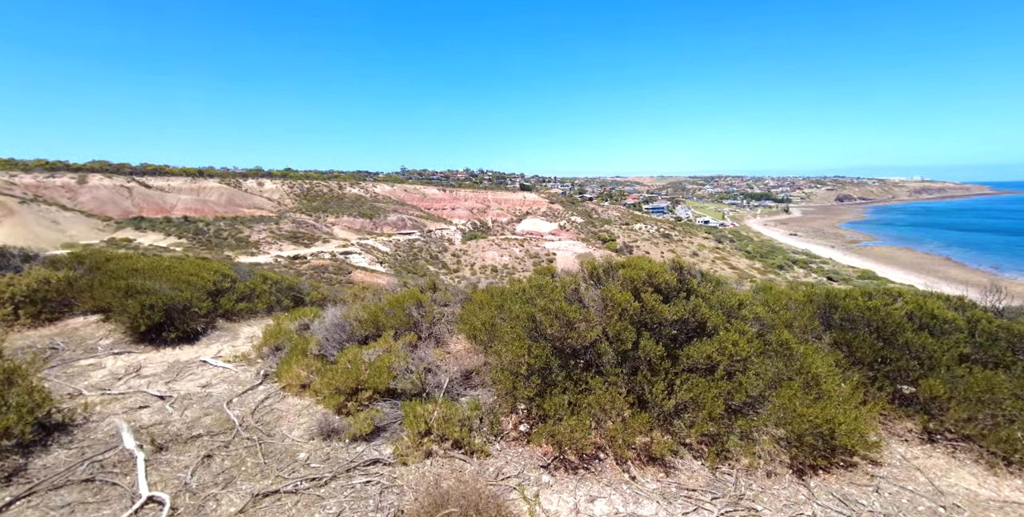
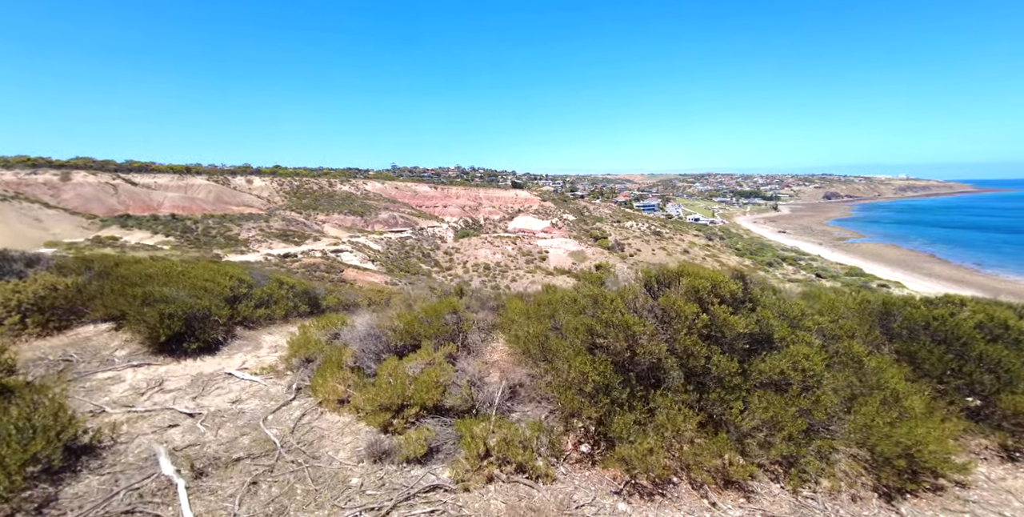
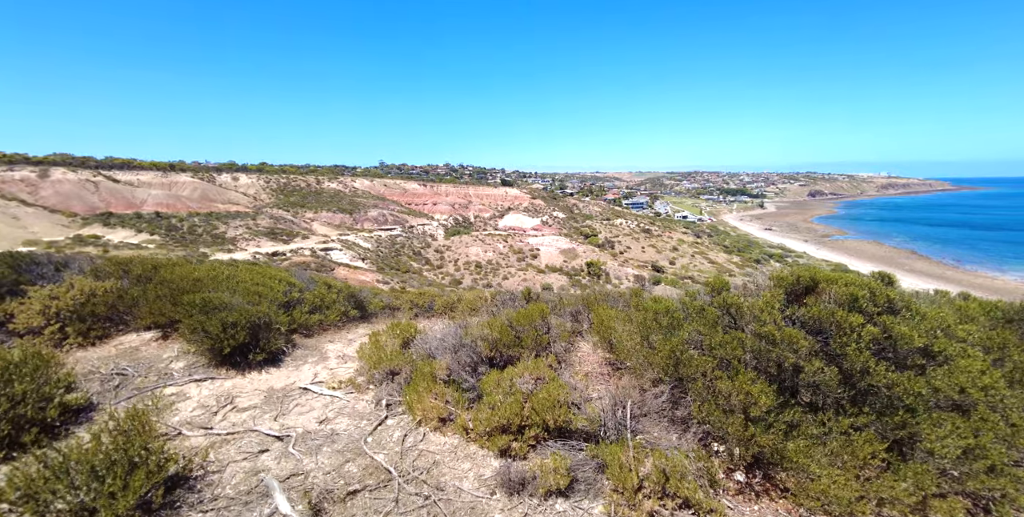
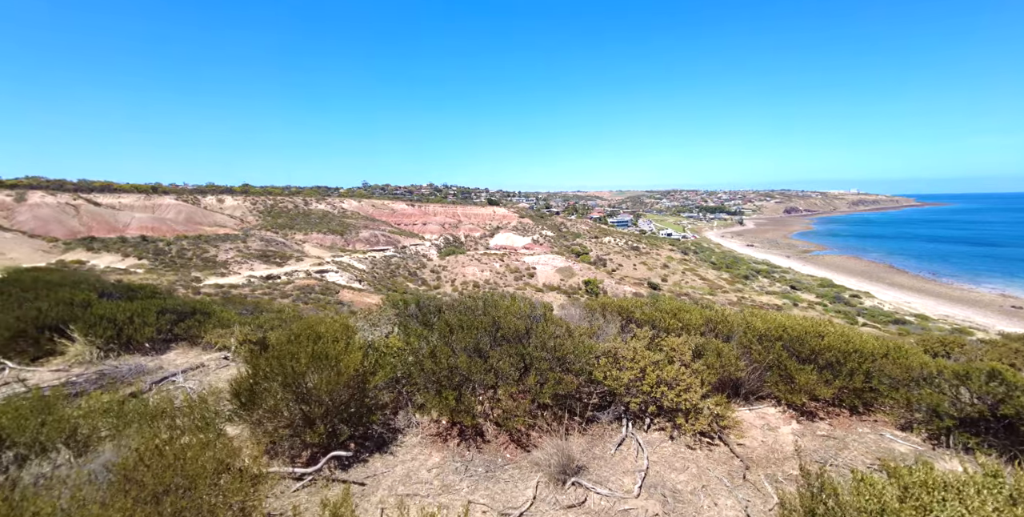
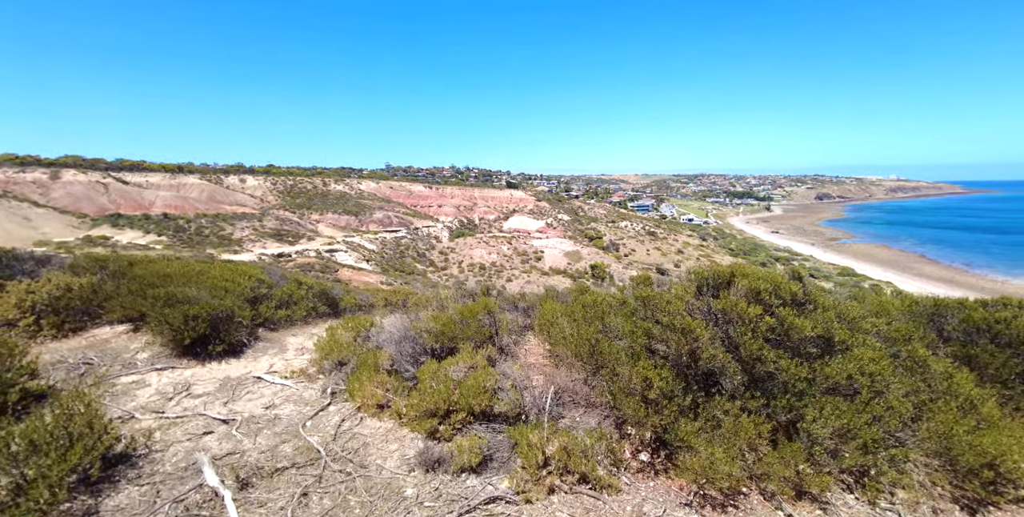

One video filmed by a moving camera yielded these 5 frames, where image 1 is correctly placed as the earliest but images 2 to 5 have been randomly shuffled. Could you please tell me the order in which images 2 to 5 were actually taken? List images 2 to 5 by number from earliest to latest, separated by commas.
2, 5, 3, 4
